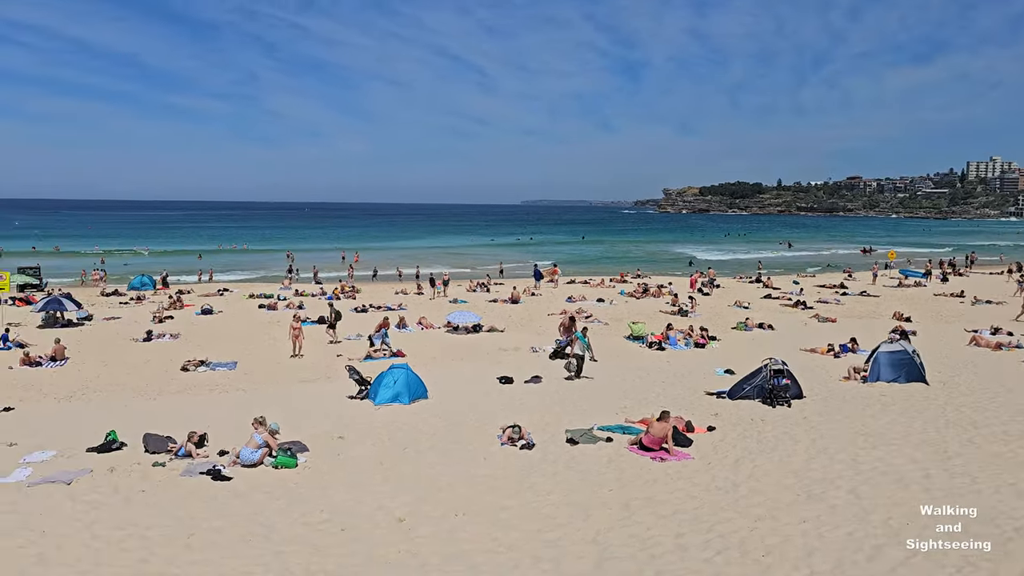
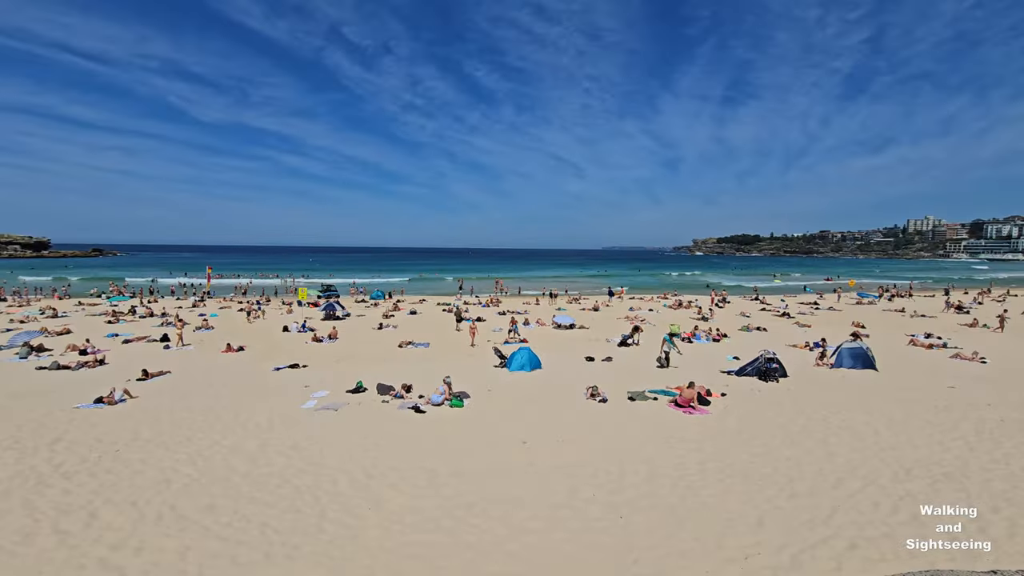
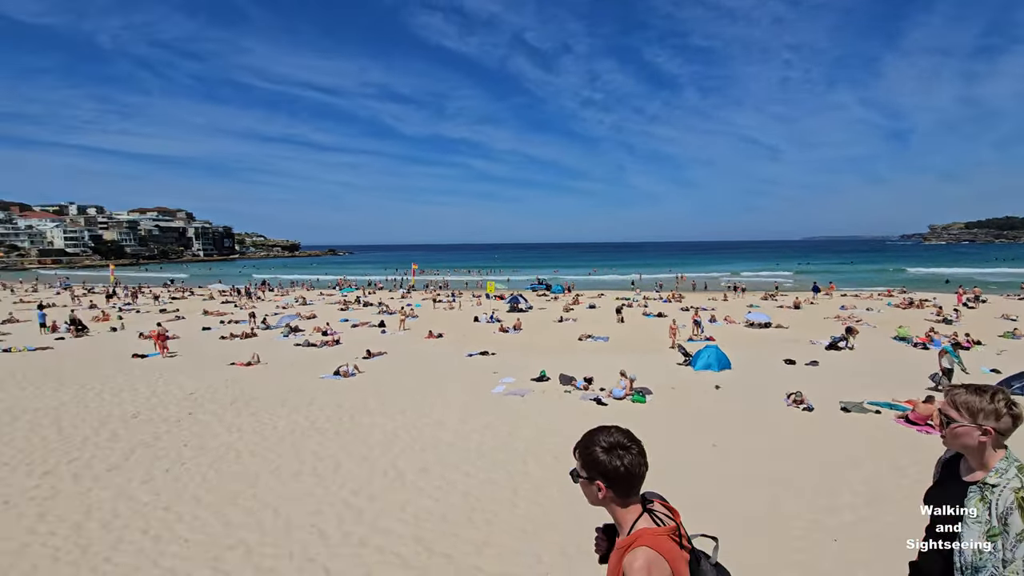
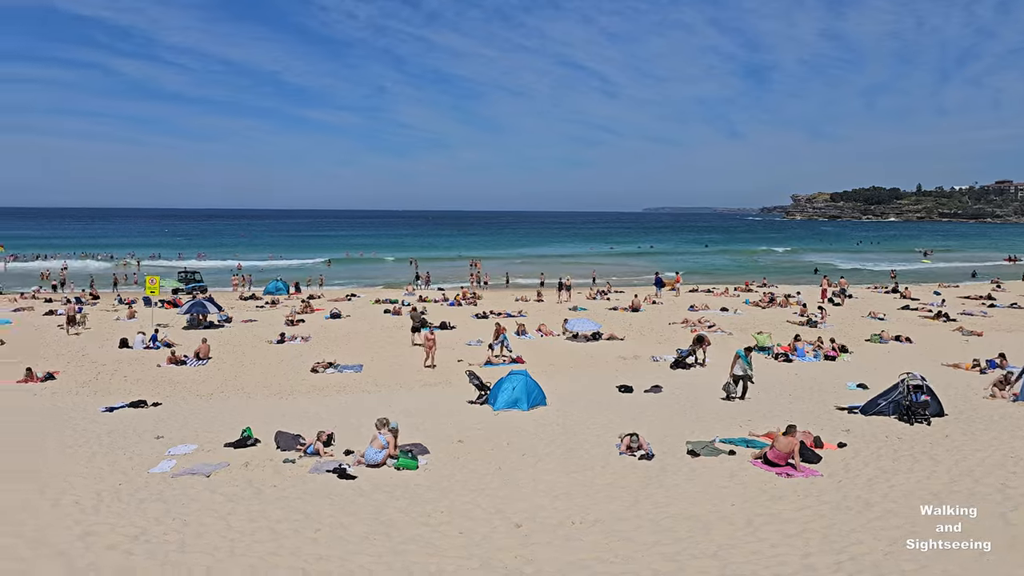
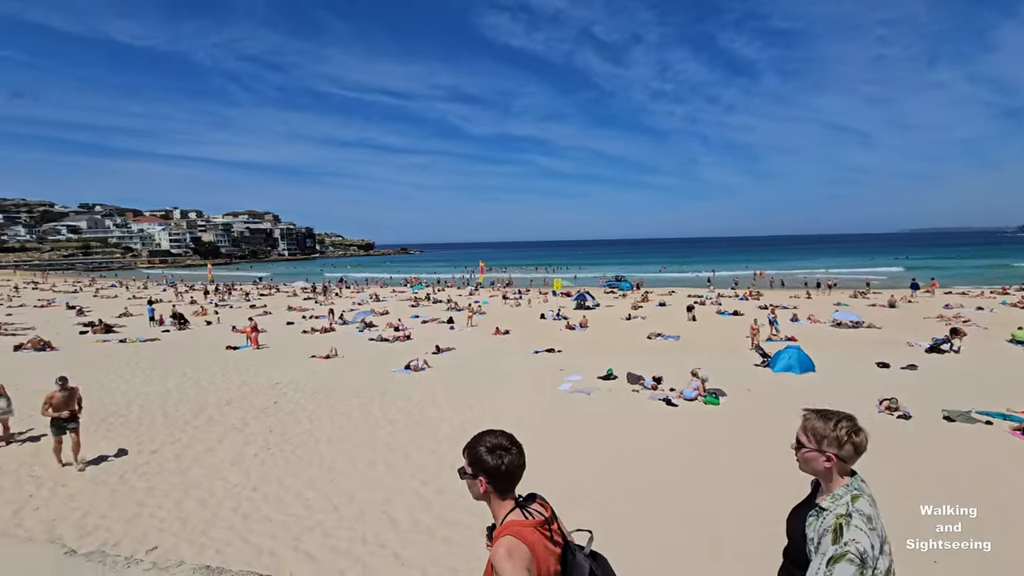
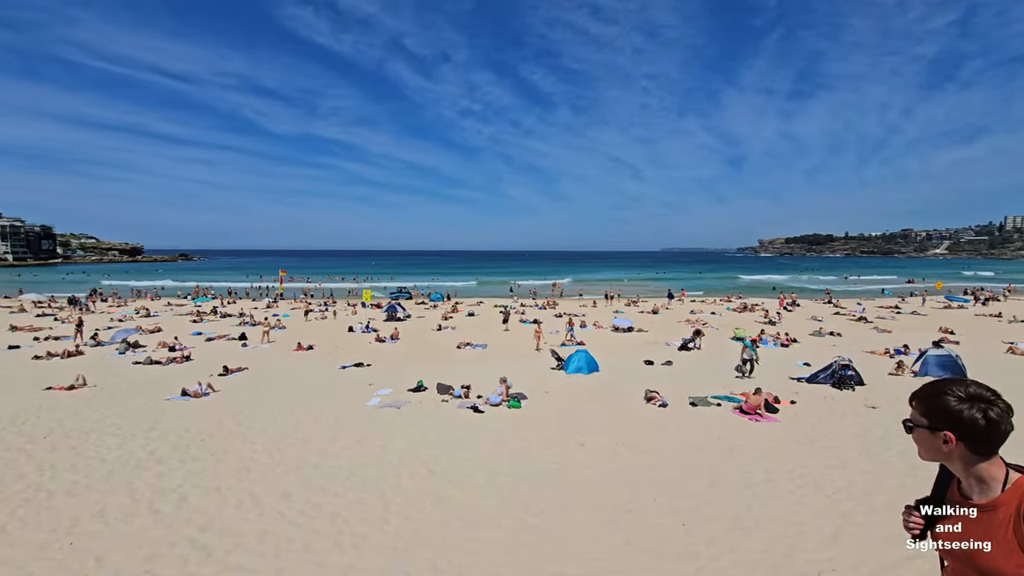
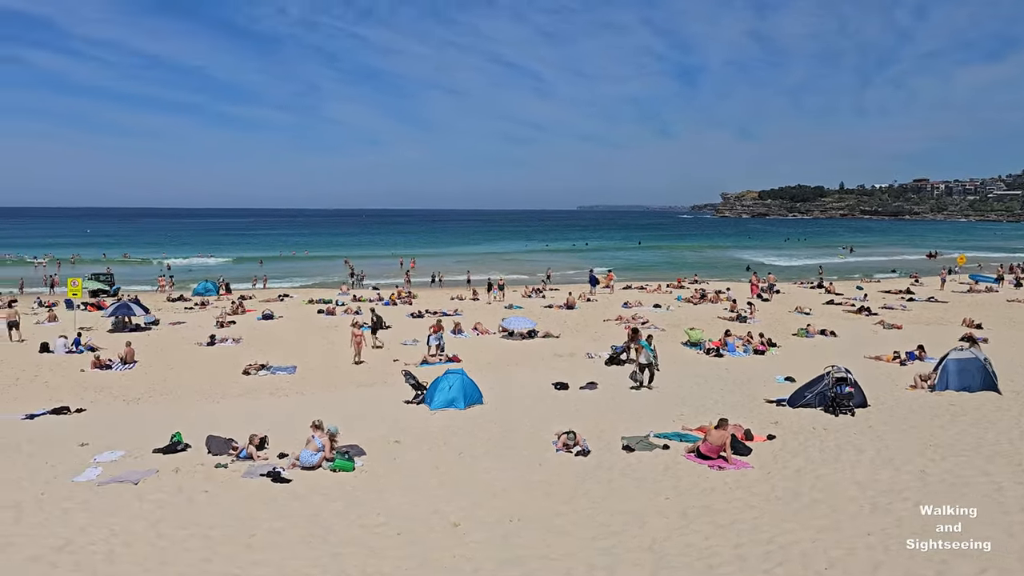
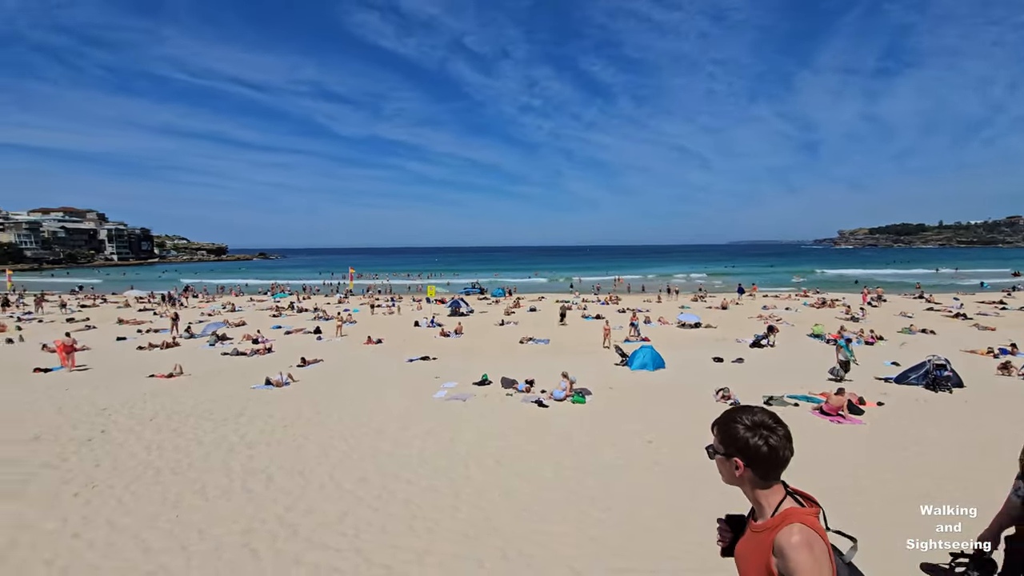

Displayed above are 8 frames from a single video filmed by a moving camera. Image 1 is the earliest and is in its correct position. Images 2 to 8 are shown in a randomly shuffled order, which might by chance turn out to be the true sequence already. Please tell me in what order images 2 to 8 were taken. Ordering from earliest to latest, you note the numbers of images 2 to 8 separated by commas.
7, 4, 2, 6, 8, 3, 5
